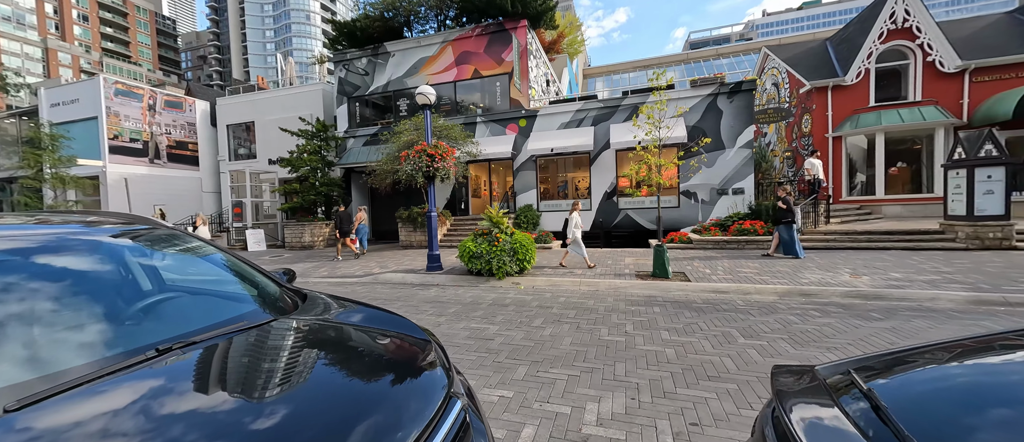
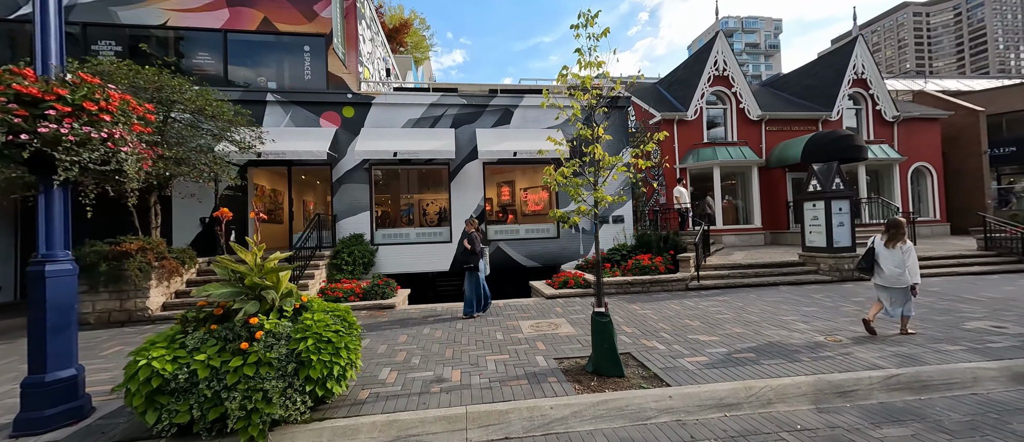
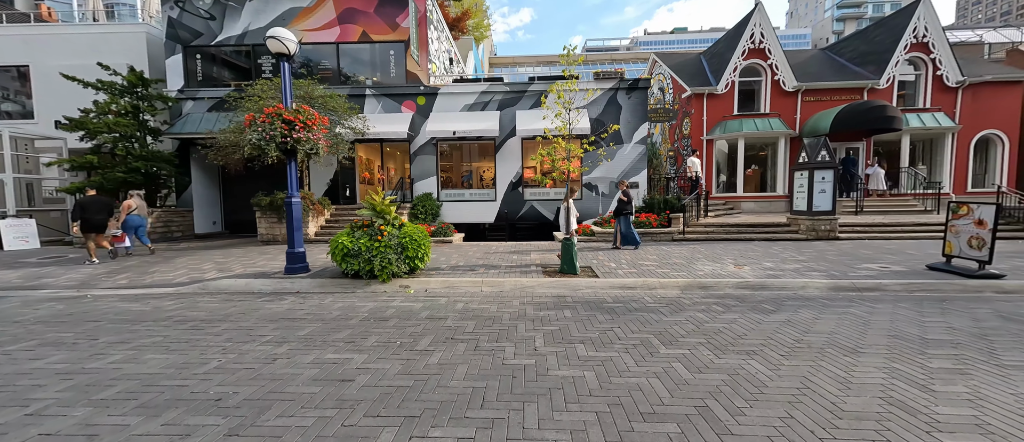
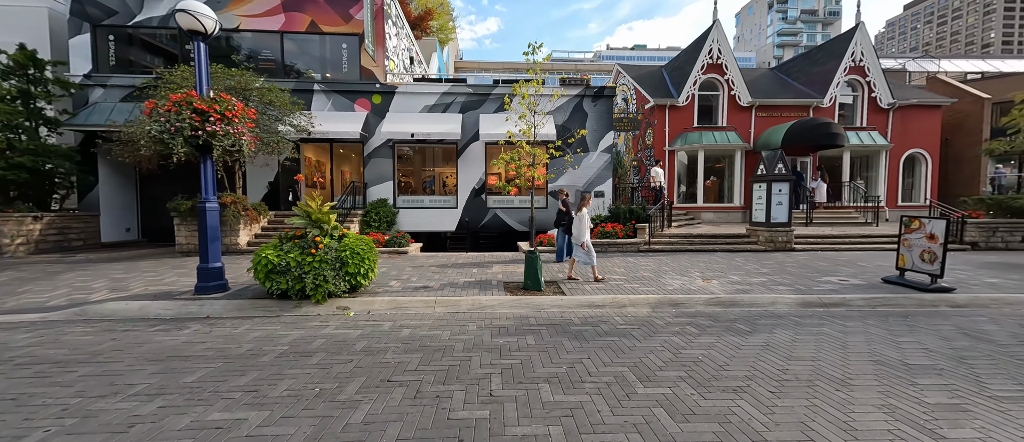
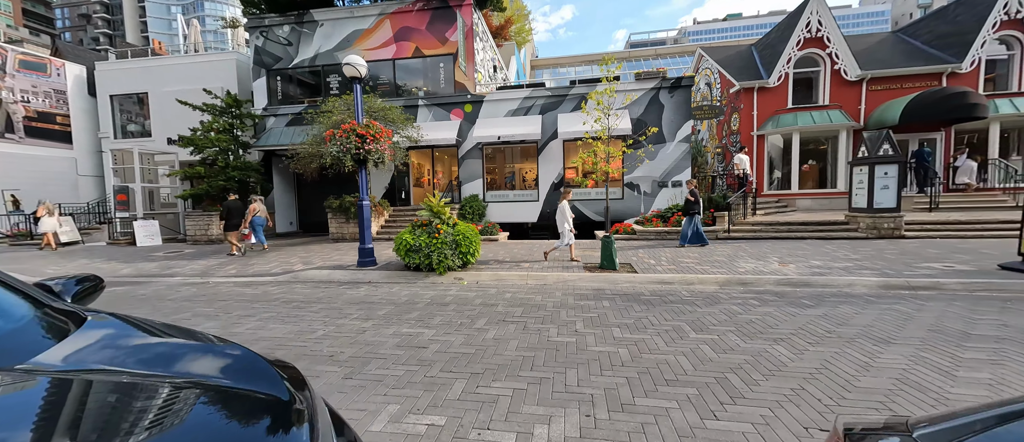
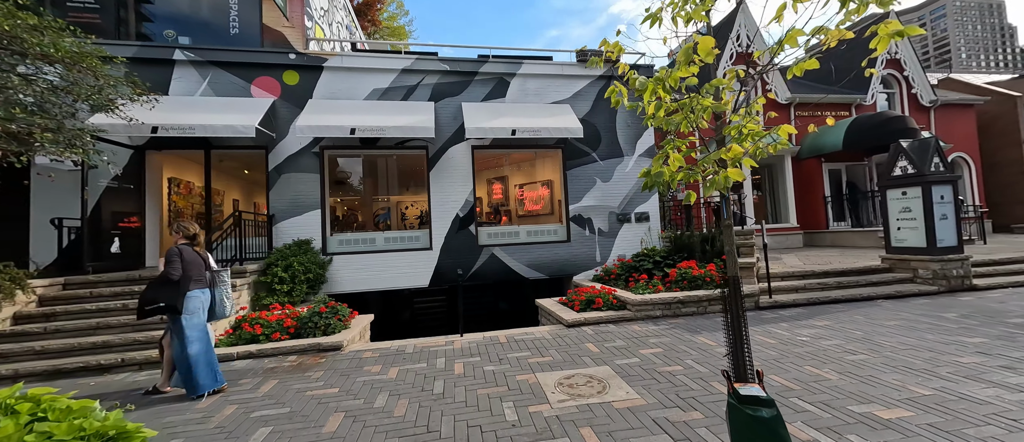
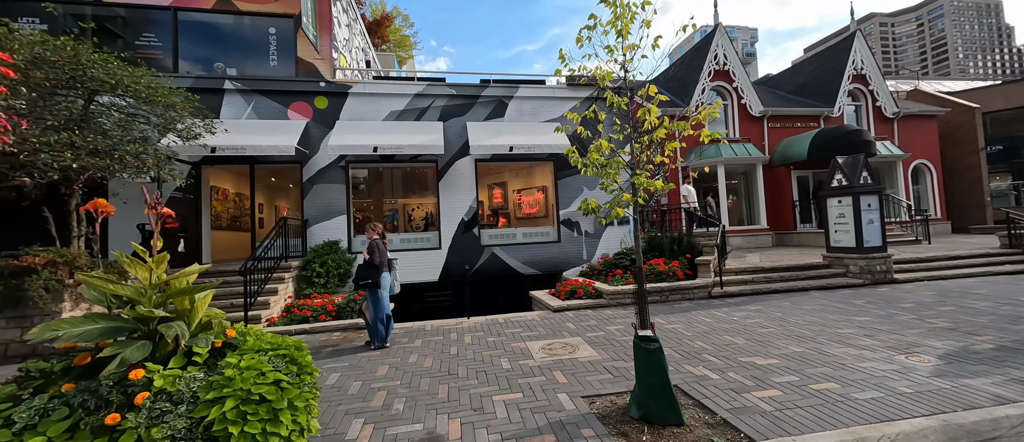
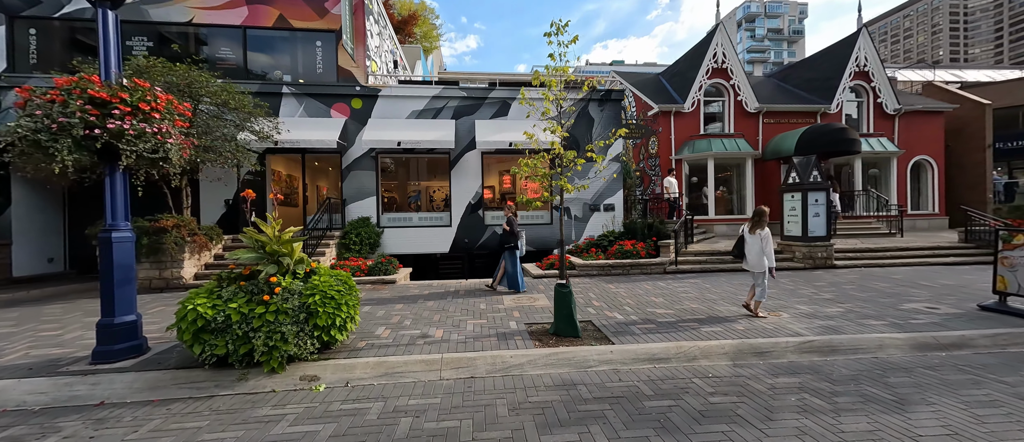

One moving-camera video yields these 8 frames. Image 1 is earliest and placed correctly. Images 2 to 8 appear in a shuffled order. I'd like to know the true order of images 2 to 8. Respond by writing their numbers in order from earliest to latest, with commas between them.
5, 3, 4, 8, 2, 7, 6
